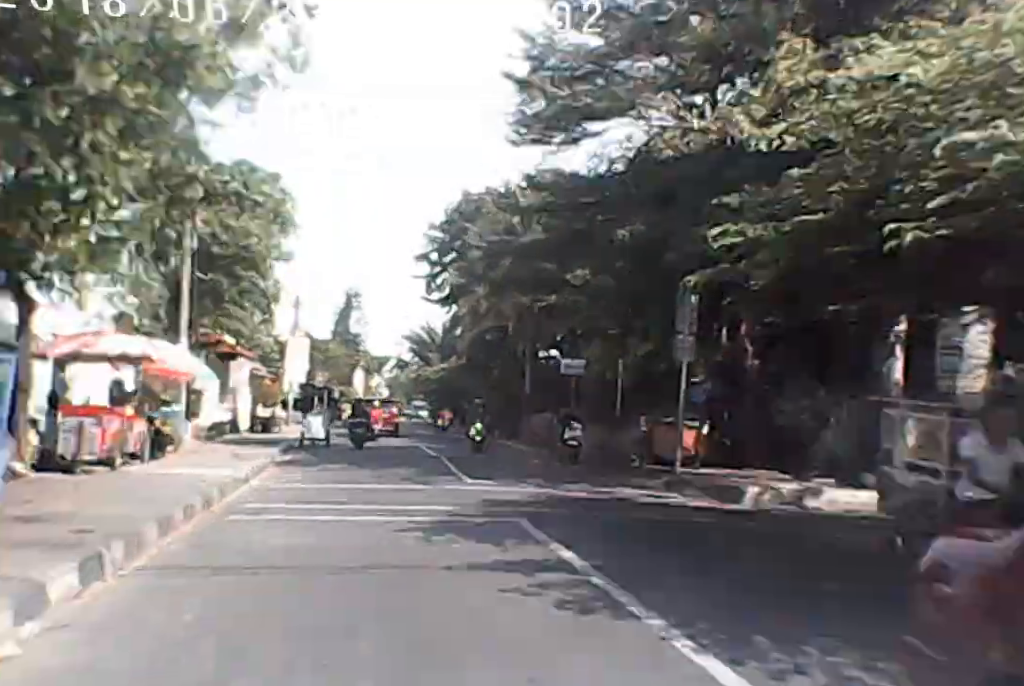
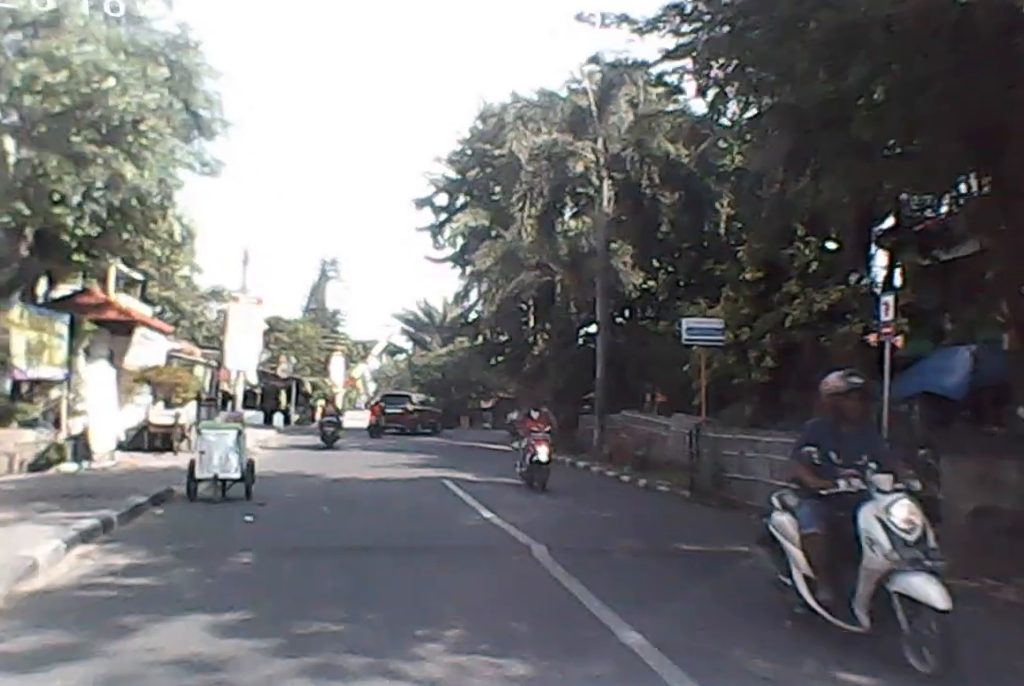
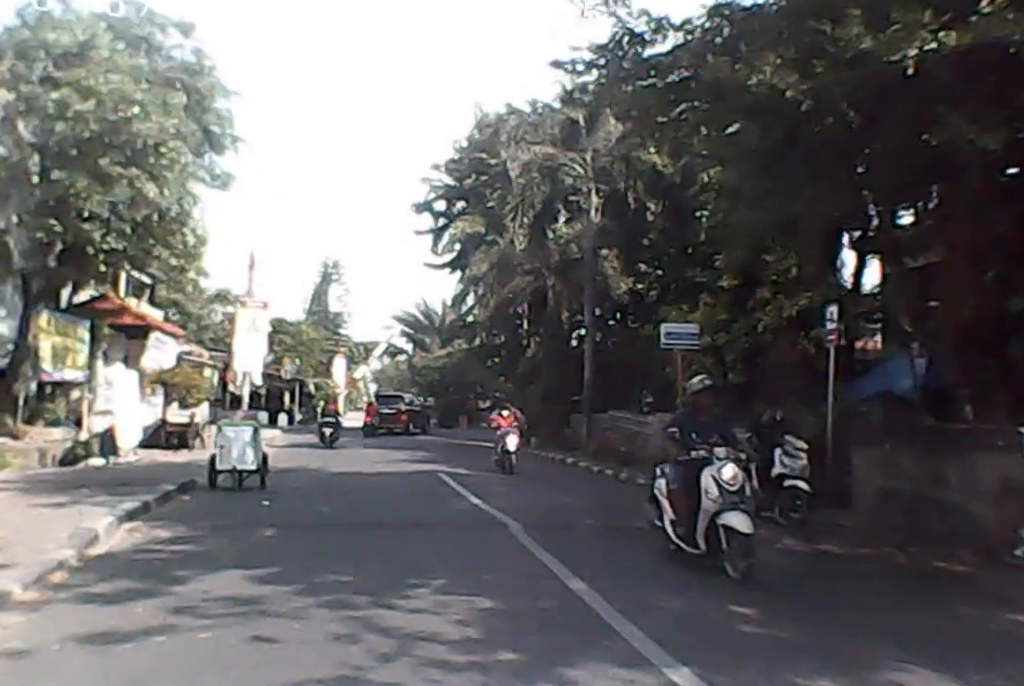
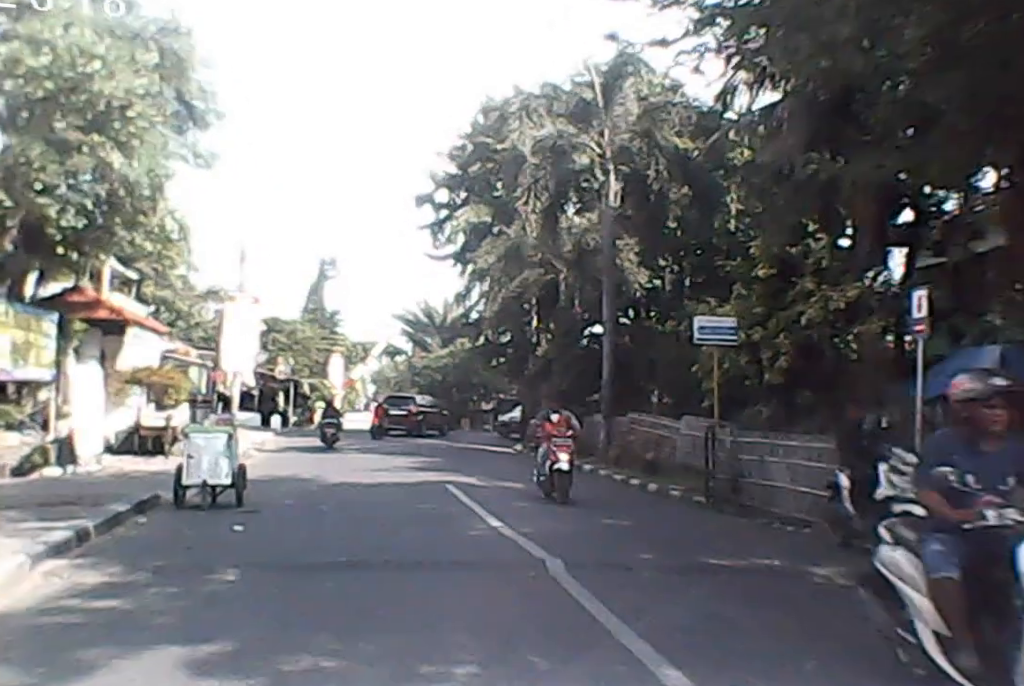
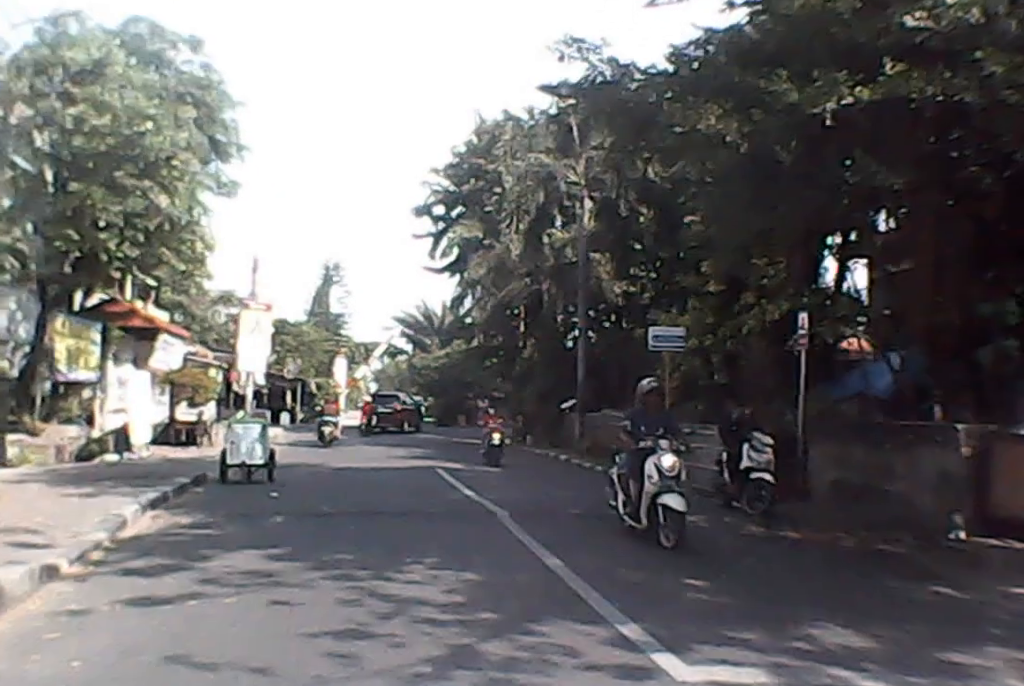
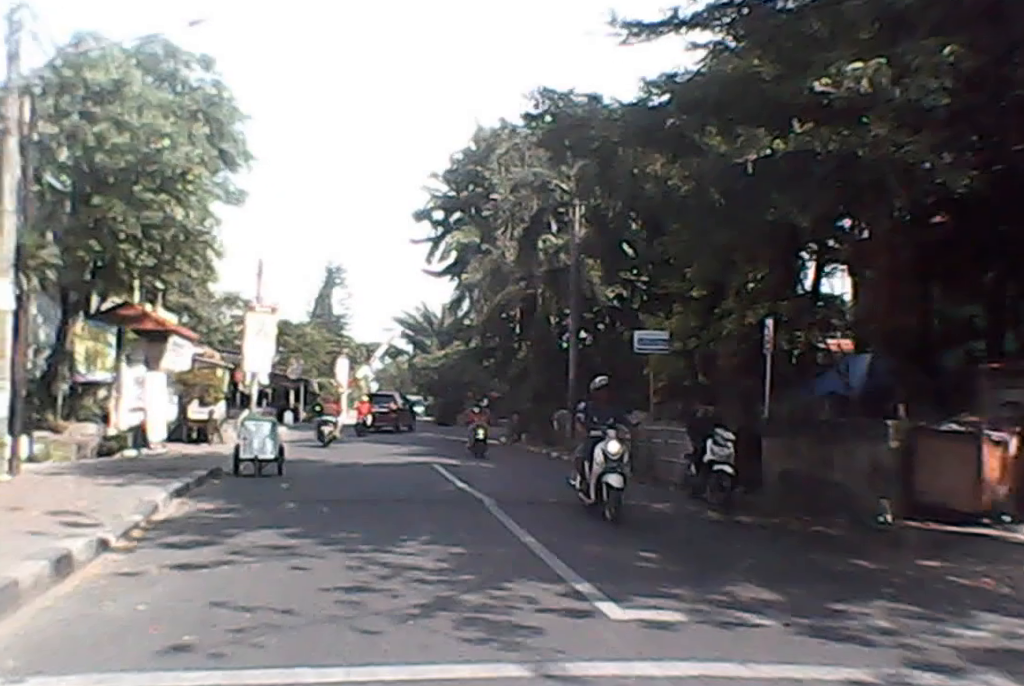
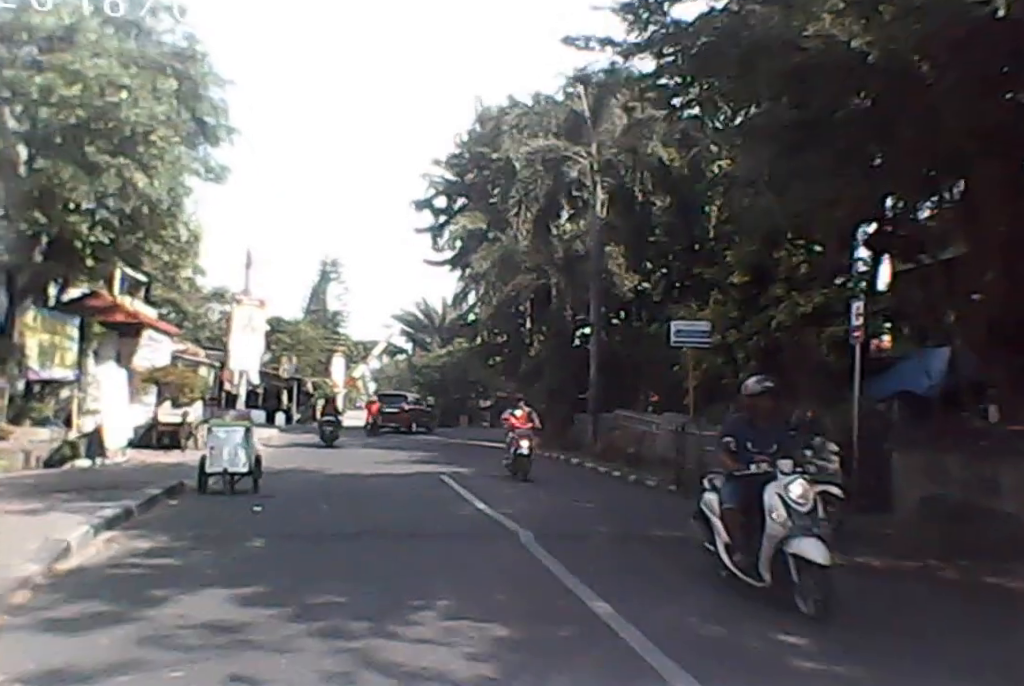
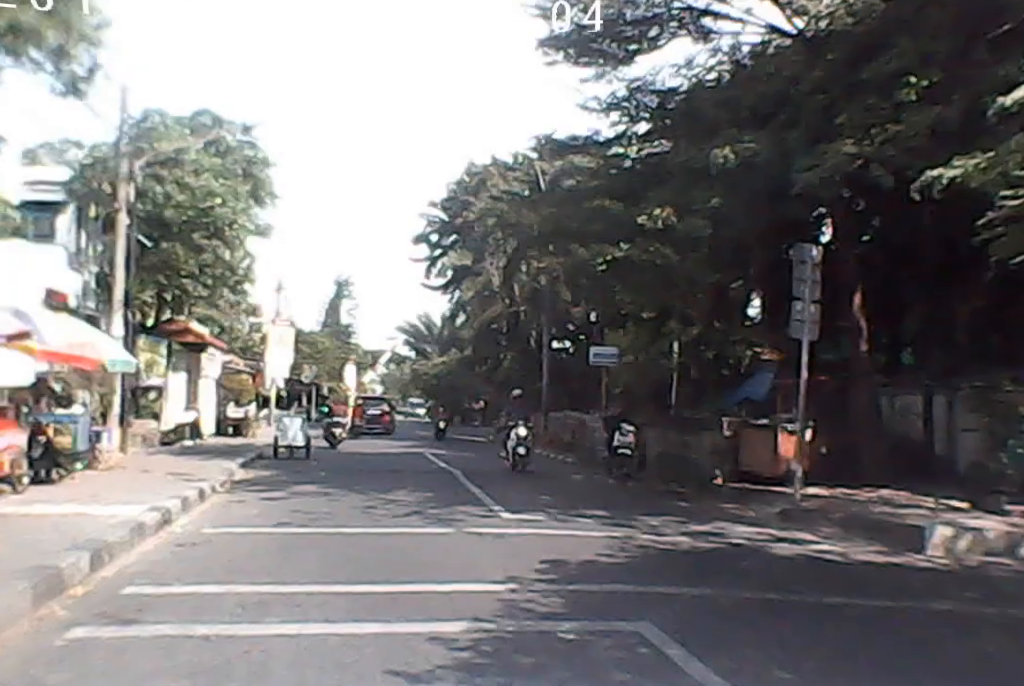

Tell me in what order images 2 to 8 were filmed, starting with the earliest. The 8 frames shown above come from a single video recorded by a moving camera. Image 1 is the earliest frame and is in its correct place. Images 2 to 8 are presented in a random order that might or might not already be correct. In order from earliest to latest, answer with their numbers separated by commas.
8, 6, 5, 3, 7, 2, 4
